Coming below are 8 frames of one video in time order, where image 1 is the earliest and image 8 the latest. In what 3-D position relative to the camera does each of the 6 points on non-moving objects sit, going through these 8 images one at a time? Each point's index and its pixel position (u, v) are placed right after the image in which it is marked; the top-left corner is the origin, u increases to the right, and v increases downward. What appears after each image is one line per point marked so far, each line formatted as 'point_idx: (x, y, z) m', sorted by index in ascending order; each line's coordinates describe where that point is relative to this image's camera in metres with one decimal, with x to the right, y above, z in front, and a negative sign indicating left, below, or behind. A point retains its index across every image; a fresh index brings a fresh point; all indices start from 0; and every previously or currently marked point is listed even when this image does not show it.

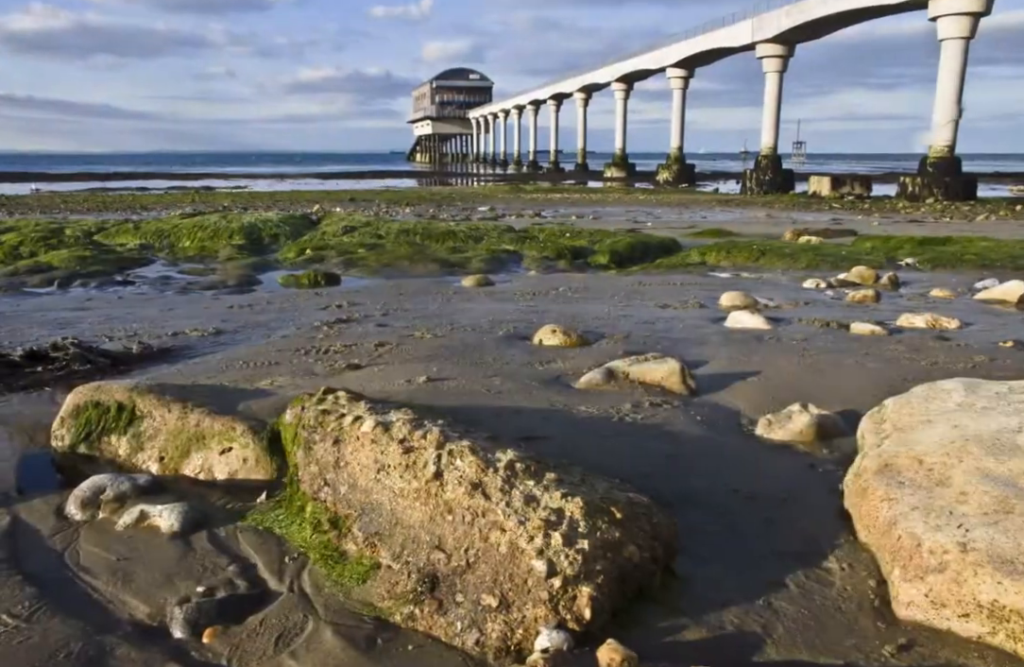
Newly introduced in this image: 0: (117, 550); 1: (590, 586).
0: (-1.7, -0.9, +3.1) m
1: (+0.2, -0.8, +2.3) m
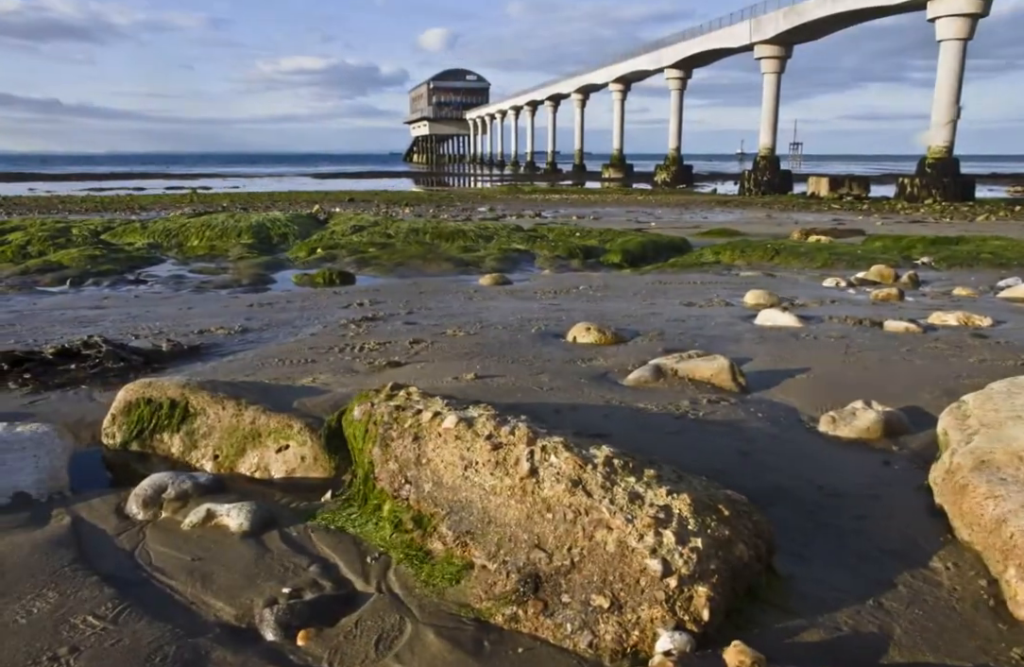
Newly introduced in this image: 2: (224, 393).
0: (-1.3, -0.9, +3.0) m
1: (+0.6, -0.8, +2.2) m
2: (-1.6, -0.3, +4.1) m
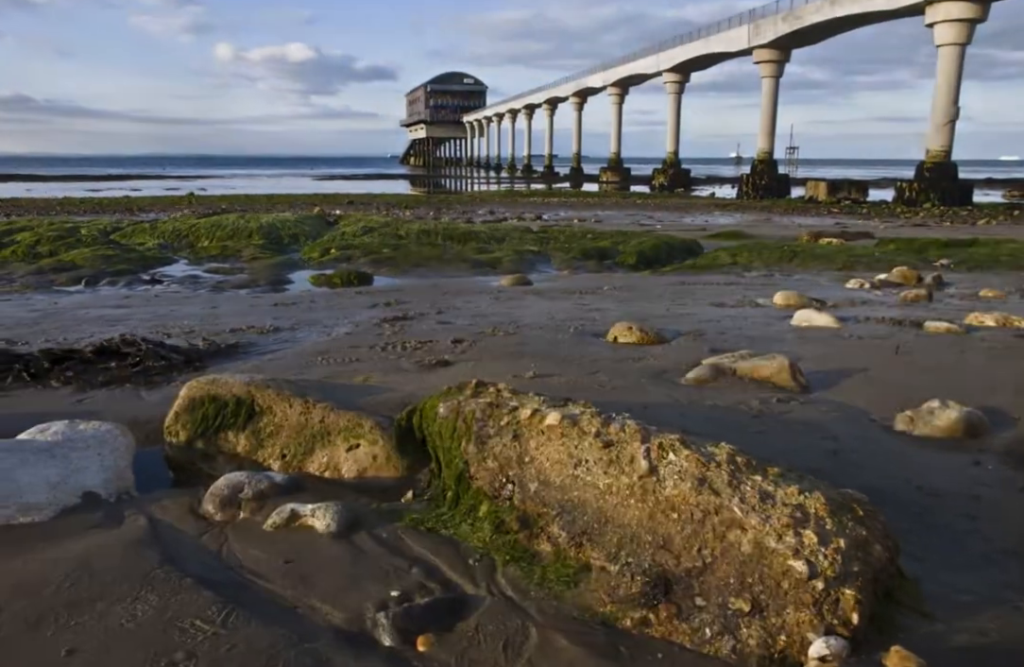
0: (-0.9, -0.9, +2.9) m
1: (+1.0, -0.7, +2.1) m
2: (-1.2, -0.3, +4.0) m
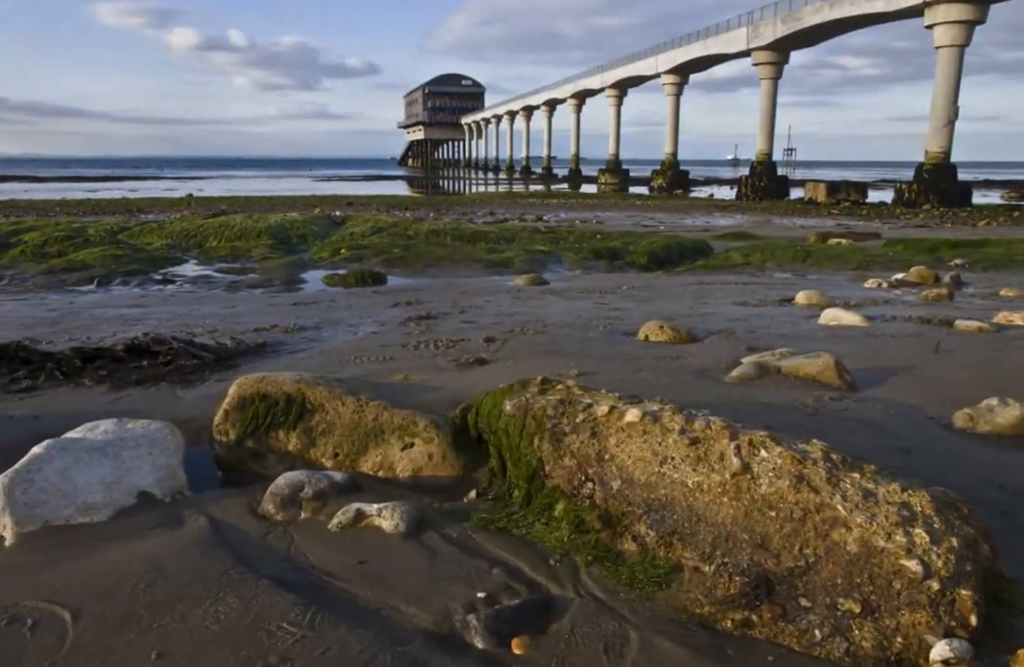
0: (-0.6, -0.8, +2.8) m
1: (+1.3, -0.7, +2.1) m
2: (-0.9, -0.3, +3.9) m
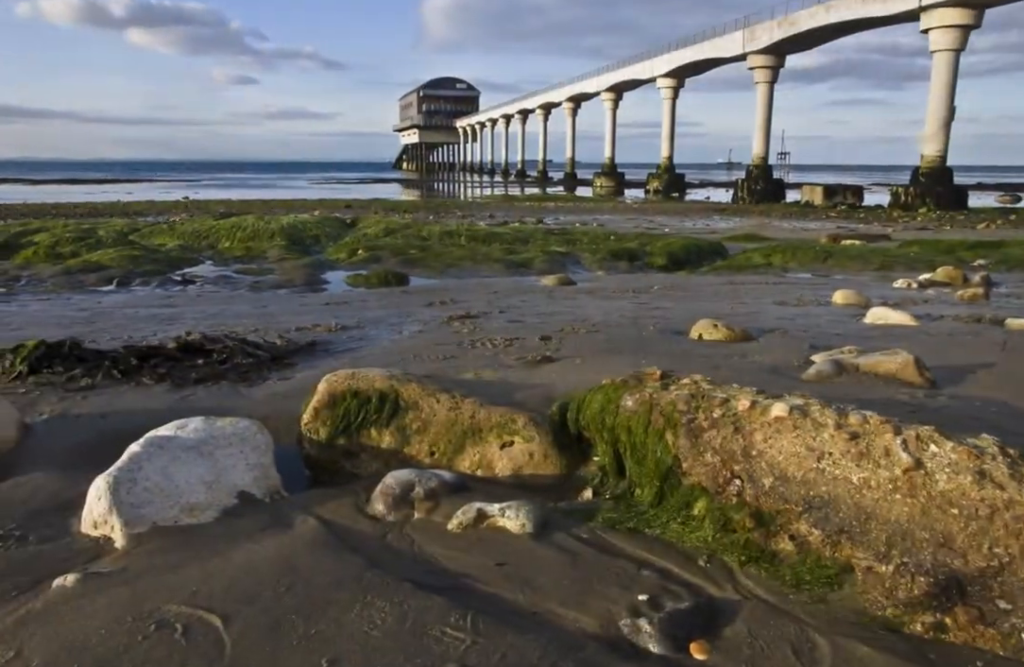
0: (-0.1, -0.8, +2.7) m
1: (+1.8, -0.7, +2.0) m
2: (-0.4, -0.3, +3.8) m
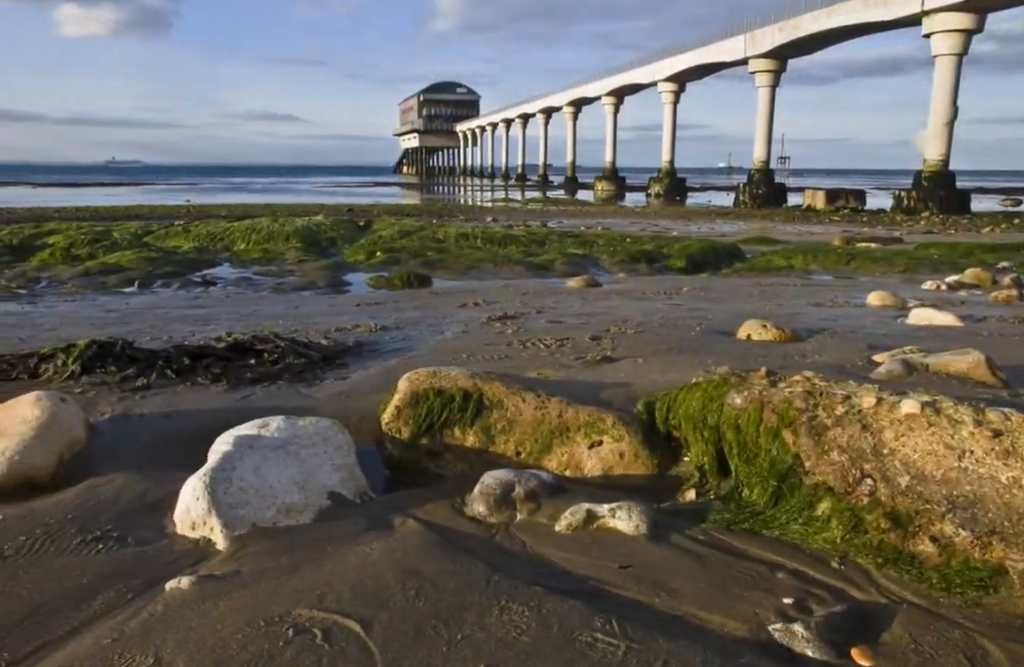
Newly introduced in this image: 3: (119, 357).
0: (+0.3, -0.8, +2.6) m
1: (+2.2, -0.7, +1.9) m
2: (0.0, -0.3, +3.7) m
3: (-2.8, -0.2, +5.2) m
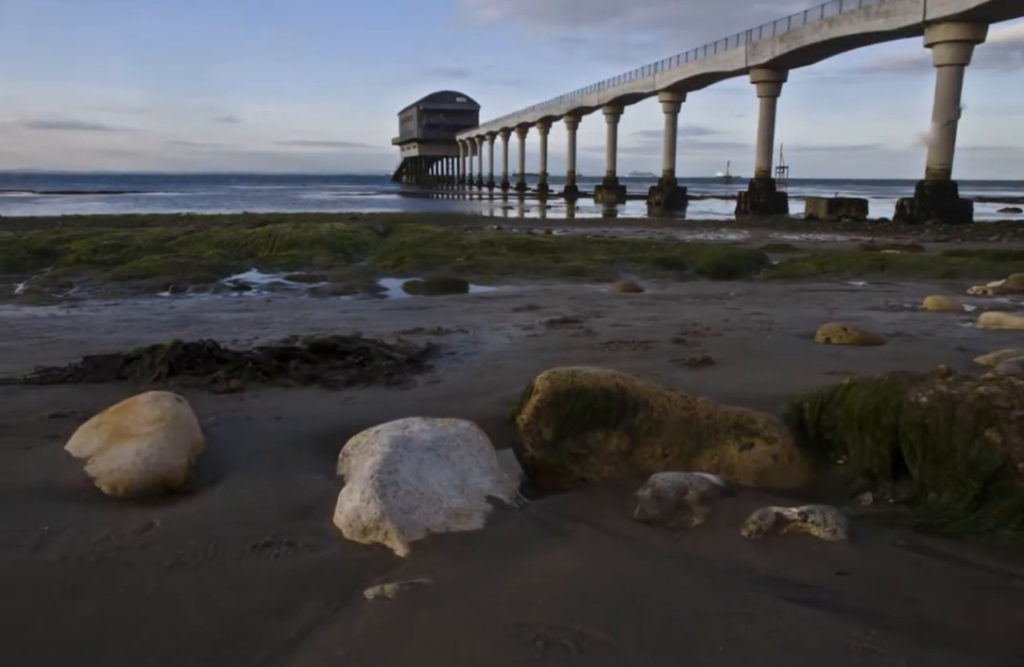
0: (+1.0, -0.8, +2.5) m
1: (+2.9, -0.6, +1.7) m
2: (+0.7, -0.2, +3.5) m
3: (-2.1, -0.2, +5.0) m
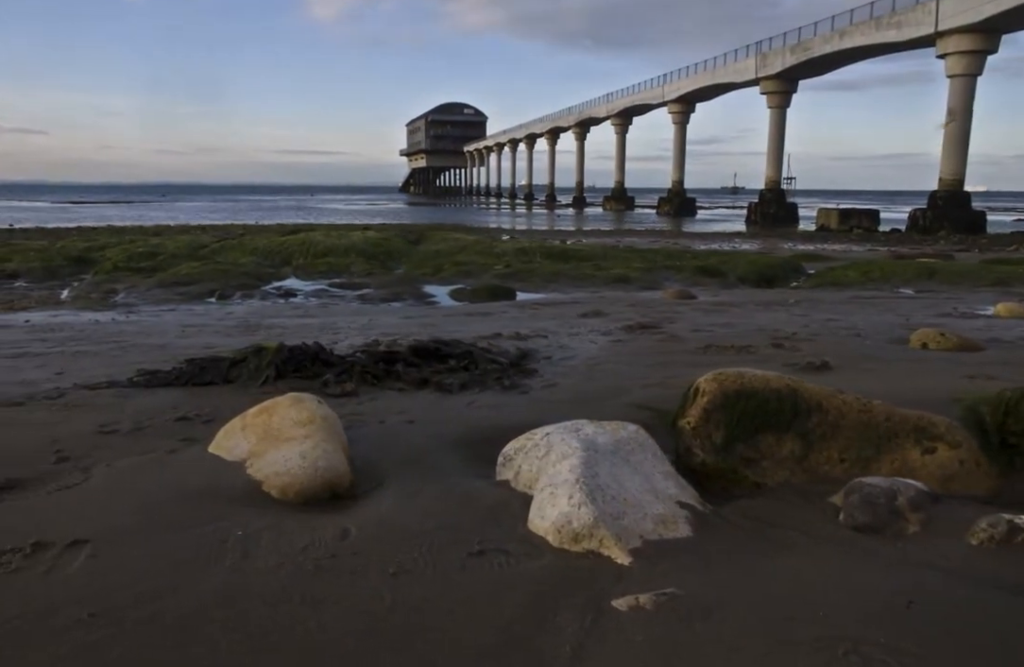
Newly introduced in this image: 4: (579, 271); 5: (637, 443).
0: (+1.7, -0.8, +2.3) m
1: (+3.7, -0.6, +1.6) m
2: (+1.5, -0.2, +3.4) m
3: (-1.3, -0.2, +4.9) m
4: (+1.5, +1.3, +15.4) m
5: (+0.5, -0.5, +3.1) m
